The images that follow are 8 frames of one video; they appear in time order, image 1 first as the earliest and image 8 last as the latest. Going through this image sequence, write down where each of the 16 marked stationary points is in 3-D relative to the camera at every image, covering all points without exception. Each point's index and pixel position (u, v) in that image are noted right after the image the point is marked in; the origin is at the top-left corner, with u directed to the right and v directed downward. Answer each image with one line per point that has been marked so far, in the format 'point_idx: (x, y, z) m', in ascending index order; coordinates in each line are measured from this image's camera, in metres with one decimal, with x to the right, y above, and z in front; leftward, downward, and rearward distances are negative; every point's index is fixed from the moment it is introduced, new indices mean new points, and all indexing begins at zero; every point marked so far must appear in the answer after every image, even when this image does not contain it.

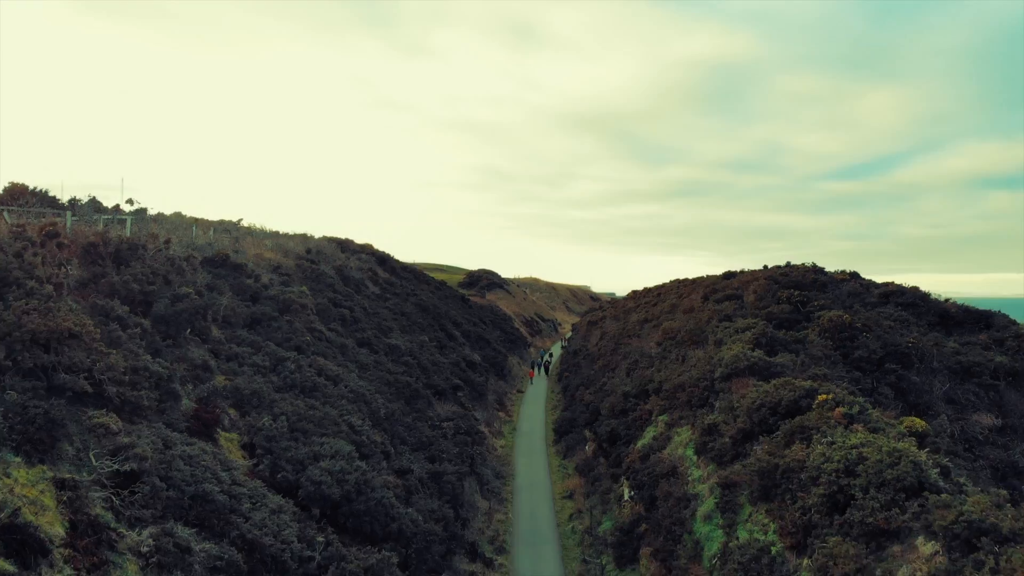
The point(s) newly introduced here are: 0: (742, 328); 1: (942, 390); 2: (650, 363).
0: (+7.2, -1.3, +16.8) m
1: (+12.9, -3.0, +16.2) m
2: (+5.1, -2.8, +19.7) m
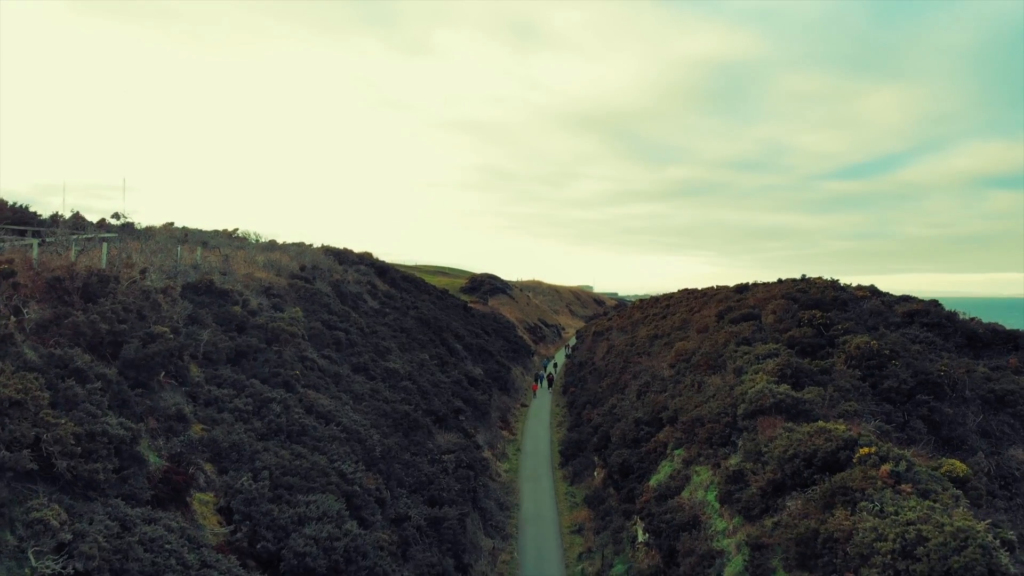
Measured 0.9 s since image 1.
0: (+7.4, -2.0, +15.8) m
1: (+13.0, -3.8, +15.1) m
2: (+5.2, -3.5, +18.7) m
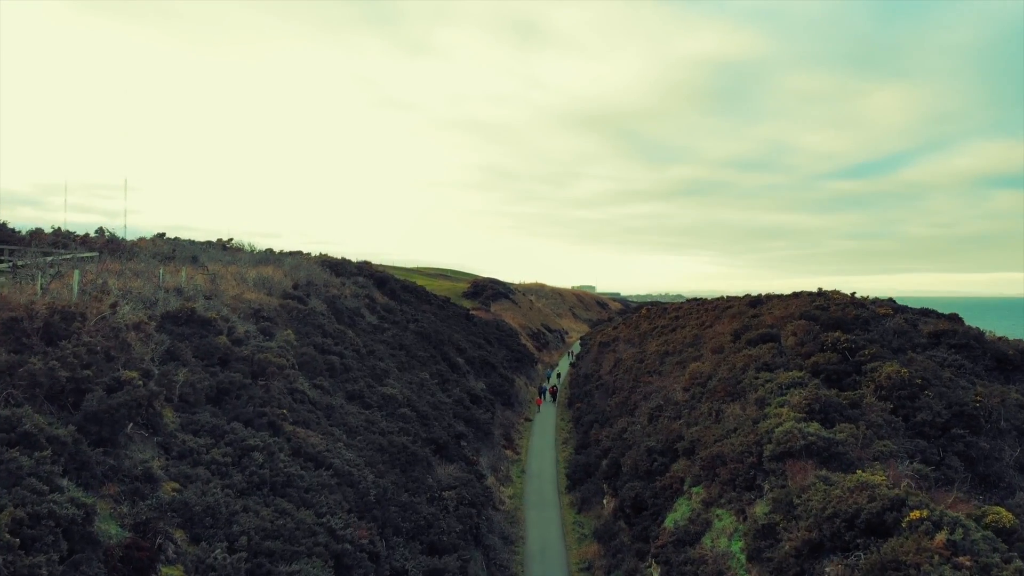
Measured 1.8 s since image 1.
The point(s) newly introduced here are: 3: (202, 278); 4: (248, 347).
0: (+7.5, -2.7, +14.8) m
1: (+13.2, -4.4, +14.1) m
2: (+5.4, -4.1, +17.6) m
3: (-9.5, +0.2, +16.4) m
4: (-6.4, -1.4, +13.0) m
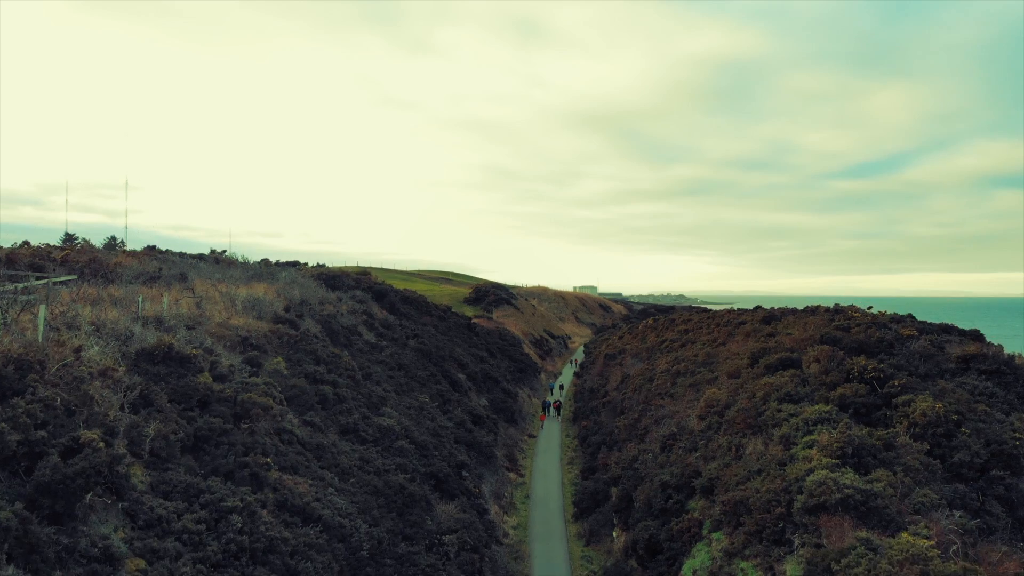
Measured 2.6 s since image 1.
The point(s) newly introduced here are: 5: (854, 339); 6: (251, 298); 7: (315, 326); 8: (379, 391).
0: (+7.7, -3.4, +13.7) m
1: (+13.3, -5.2, +13.0) m
2: (+5.5, -4.9, +16.6) m
3: (-9.3, -0.5, +15.4) m
4: (-6.3, -2.1, +12.0) m
5: (+11.8, -1.8, +18.6) m
6: (-8.7, -0.3, +18.0) m
7: (-6.8, -1.3, +18.5) m
8: (-4.4, -3.4, +17.7) m
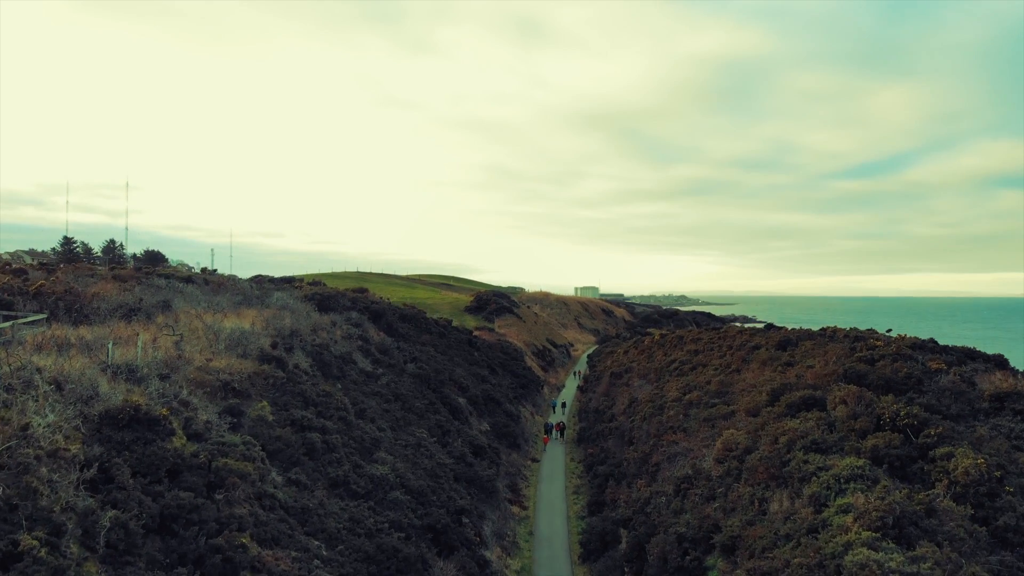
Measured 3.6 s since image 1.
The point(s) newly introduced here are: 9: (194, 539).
0: (+7.7, -4.5, +12.6) m
1: (+13.4, -6.2, +11.8) m
2: (+5.6, -5.9, +15.5) m
3: (-9.2, -1.5, +14.3) m
4: (-6.2, -3.2, +10.9) m
5: (+11.9, -2.8, +17.5) m
6: (-8.6, -1.4, +16.9) m
7: (-6.7, -2.3, +17.4) m
8: (-4.3, -4.4, +16.6) m
9: (-5.4, -4.2, +9.0) m
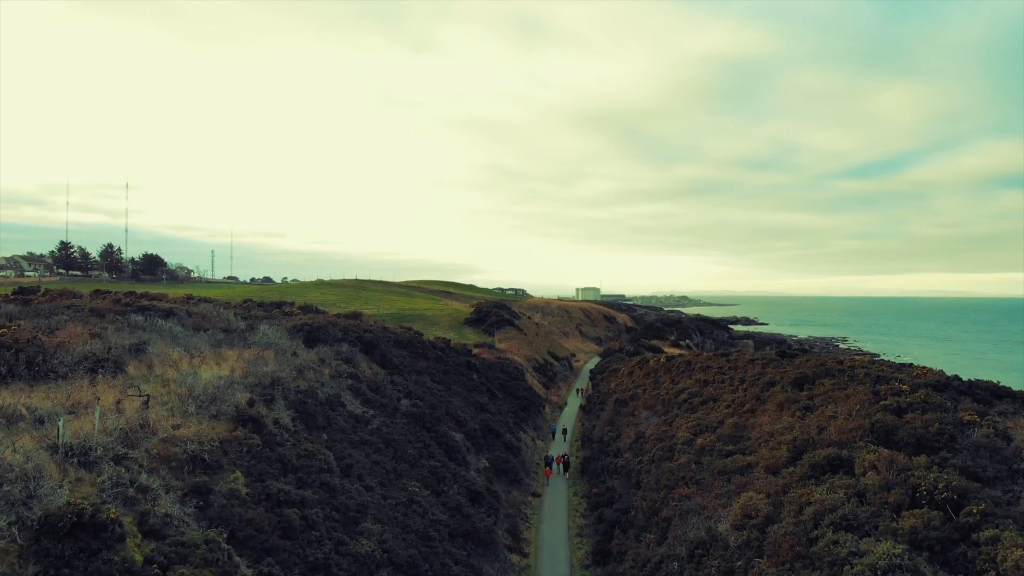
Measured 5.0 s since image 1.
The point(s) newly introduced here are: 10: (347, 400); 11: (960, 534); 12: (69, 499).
0: (+7.7, -5.9, +11.3) m
1: (+13.3, -7.7, +10.5) m
2: (+5.6, -7.4, +14.2) m
3: (-9.2, -2.9, +13.0) m
4: (-6.2, -4.6, +9.6) m
5: (+11.9, -4.3, +16.1) m
6: (-8.7, -2.8, +15.6) m
7: (-6.7, -3.8, +16.1) m
8: (-4.3, -5.8, +15.3) m
9: (-5.4, -5.6, +7.7) m
10: (-6.1, -4.2, +19.9) m
11: (+10.2, -5.5, +12.2) m
12: (-7.8, -3.6, +9.5) m
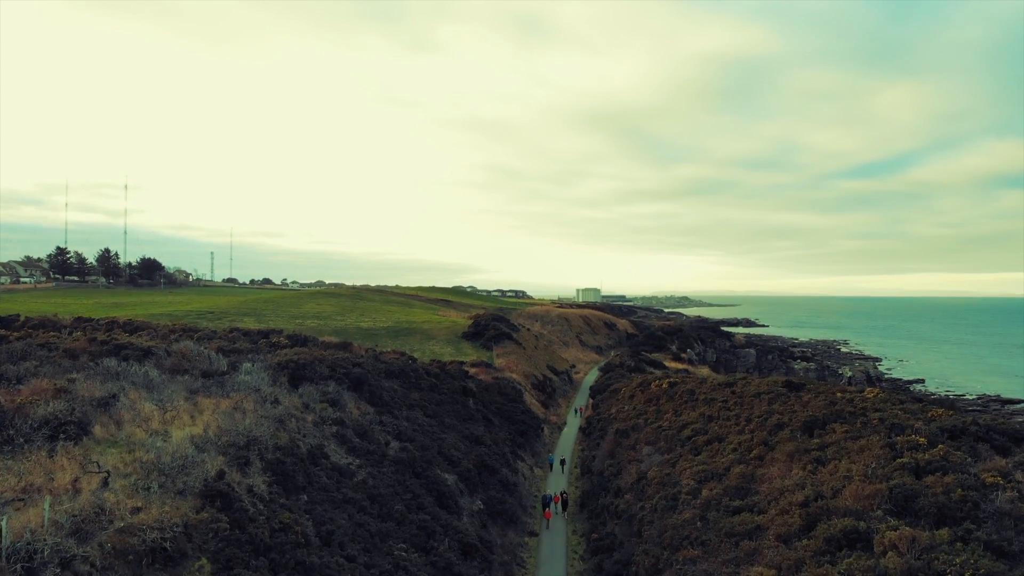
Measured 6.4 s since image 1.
0: (+7.5, -7.5, +10.2) m
1: (+13.1, -9.3, +9.4) m
2: (+5.4, -8.9, +13.1) m
3: (-9.5, -4.5, +12.0) m
4: (-6.4, -6.2, +8.6) m
5: (+11.7, -5.9, +15.1) m
6: (-8.9, -4.3, +14.5) m
7: (-6.9, -5.3, +15.0) m
8: (-4.5, -7.4, +14.2) m
9: (-5.6, -7.2, +6.7) m
10: (-6.3, -5.7, +18.8) m
11: (+9.9, -7.2, +11.1) m
12: (-8.0, -5.1, +8.4) m
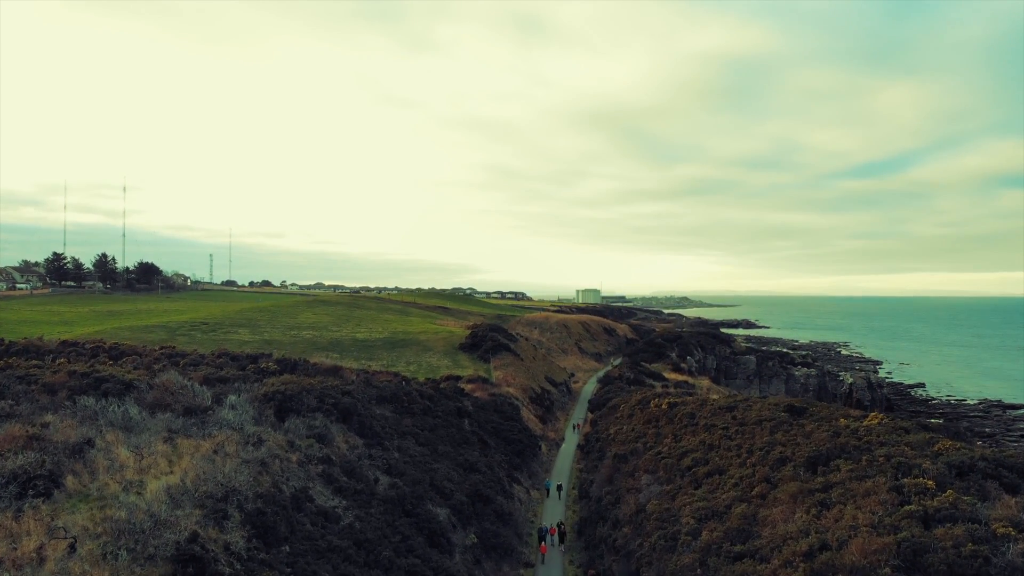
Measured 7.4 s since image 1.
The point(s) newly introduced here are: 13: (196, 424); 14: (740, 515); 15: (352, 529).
0: (+7.2, -8.8, +9.5) m
1: (+12.9, -10.6, +8.8) m
2: (+5.1, -10.2, +12.4) m
3: (-9.7, -5.7, +11.3) m
4: (-6.7, -7.4, +7.9) m
5: (+11.4, -7.1, +14.4) m
6: (-9.1, -5.6, +13.9) m
7: (-7.2, -6.6, +14.4) m
8: (-4.8, -8.6, +13.6) m
9: (-5.9, -8.5, +6.0) m
10: (-6.6, -7.0, +18.1) m
11: (+9.7, -8.4, +10.4) m
12: (-8.3, -6.4, +7.8) m
13: (-11.1, -4.7, +19.0) m
14: (+8.1, -8.1, +19.4) m
15: (-5.3, -8.0, +17.9) m
